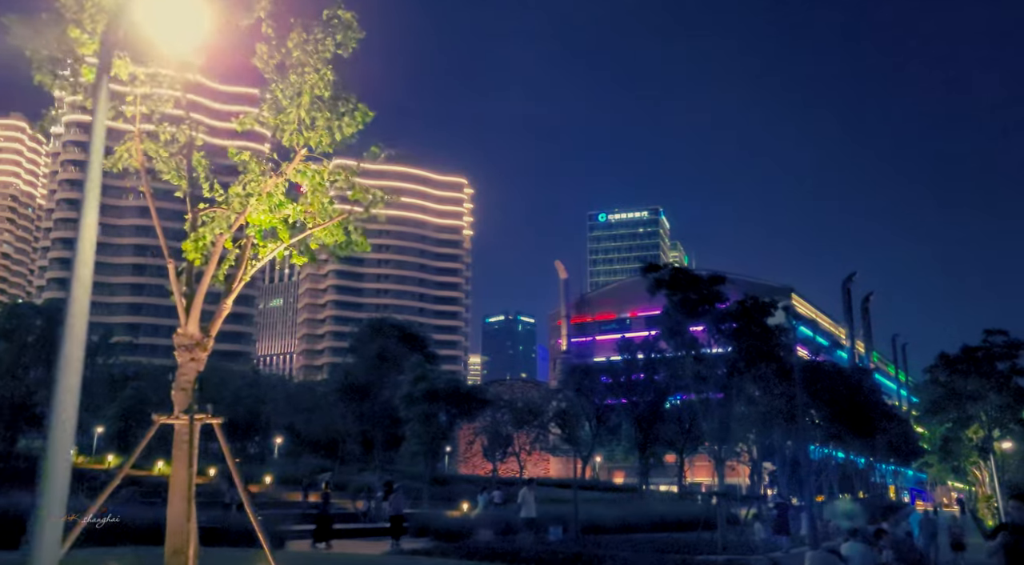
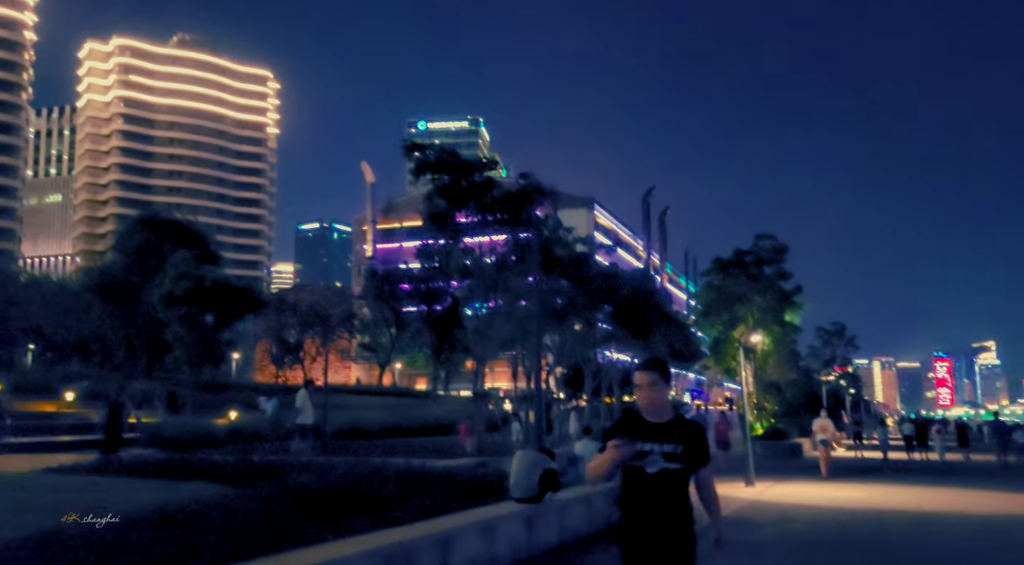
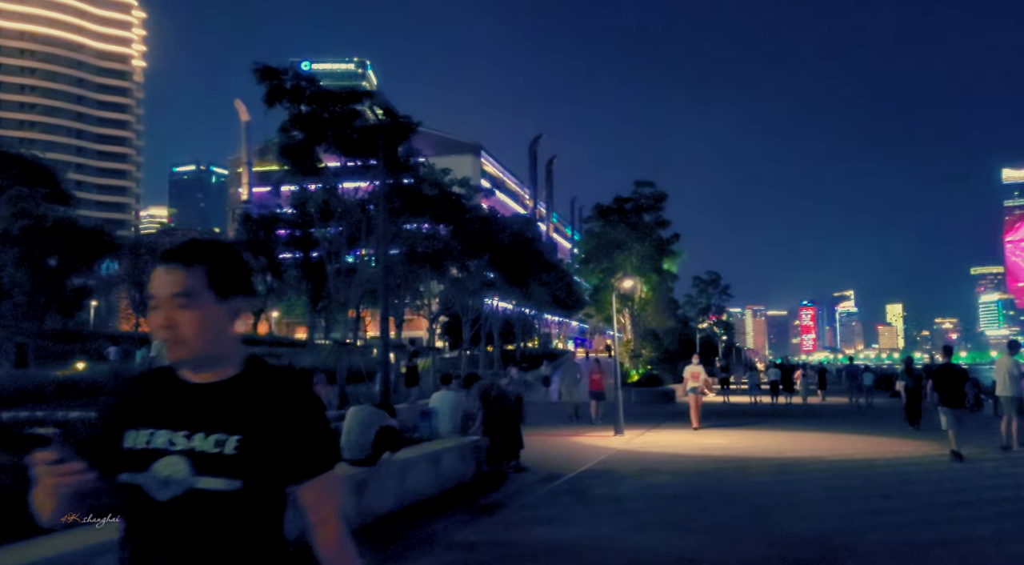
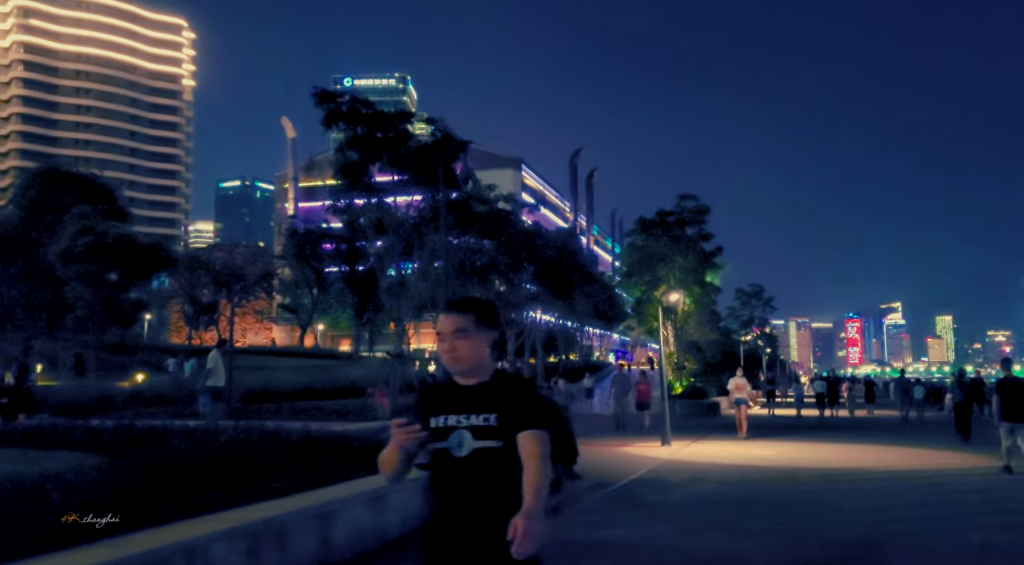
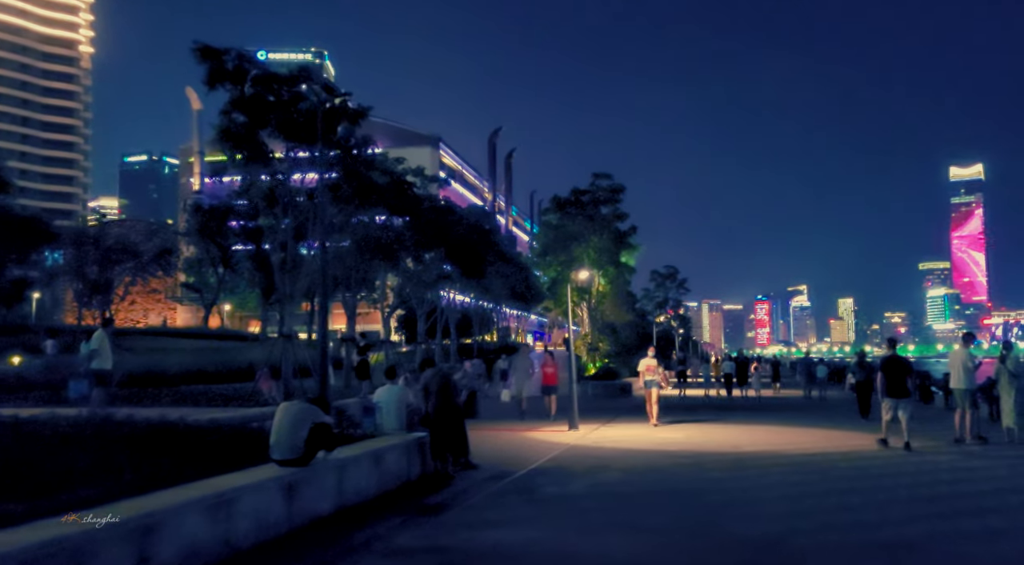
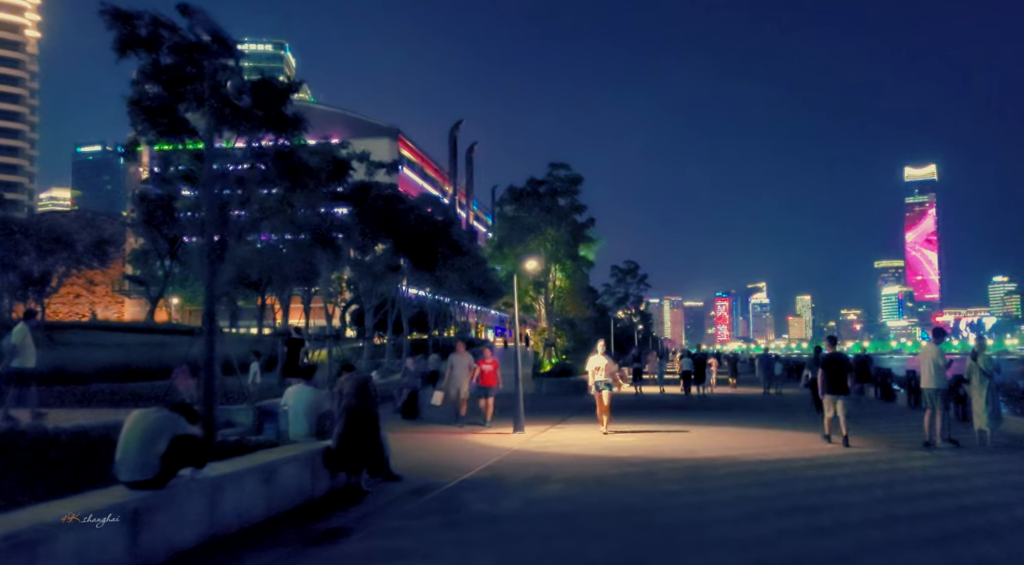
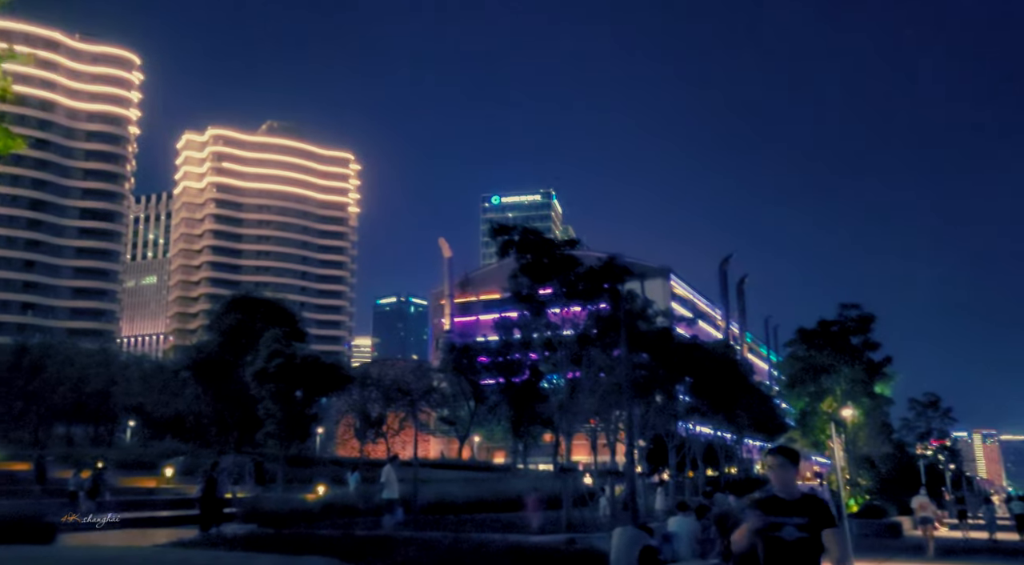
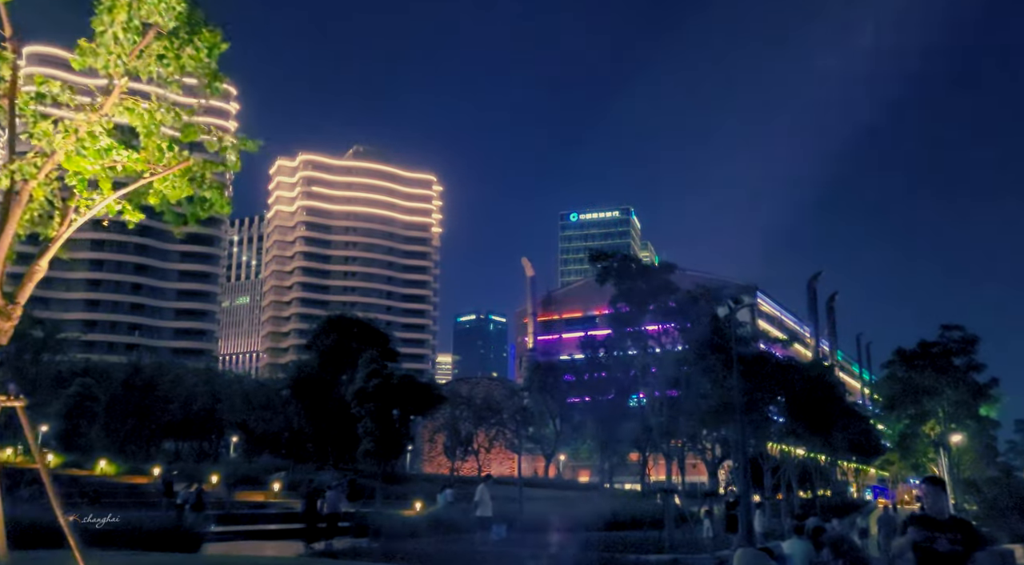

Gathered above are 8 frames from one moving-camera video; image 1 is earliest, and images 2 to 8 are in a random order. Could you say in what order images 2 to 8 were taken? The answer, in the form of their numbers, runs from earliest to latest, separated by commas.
8, 7, 2, 4, 3, 5, 6
